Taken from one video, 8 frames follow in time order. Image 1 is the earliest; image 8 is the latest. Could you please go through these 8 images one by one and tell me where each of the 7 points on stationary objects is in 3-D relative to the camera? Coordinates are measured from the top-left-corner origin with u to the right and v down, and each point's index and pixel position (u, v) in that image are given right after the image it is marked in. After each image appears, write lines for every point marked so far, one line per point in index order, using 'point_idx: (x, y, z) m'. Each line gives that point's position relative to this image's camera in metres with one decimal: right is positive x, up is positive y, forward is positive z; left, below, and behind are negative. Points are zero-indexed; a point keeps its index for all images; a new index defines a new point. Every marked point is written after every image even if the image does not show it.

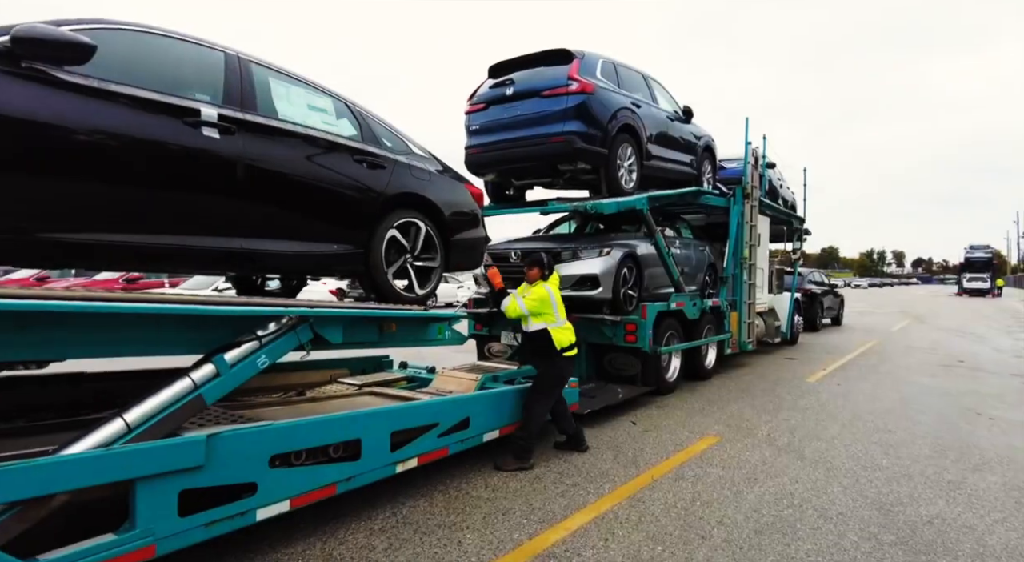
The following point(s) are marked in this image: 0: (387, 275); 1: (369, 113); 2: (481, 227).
0: (-0.8, 0.0, +3.8) m
1: (-1.0, +1.1, +4.0) m
2: (-0.2, +0.4, +4.7) m
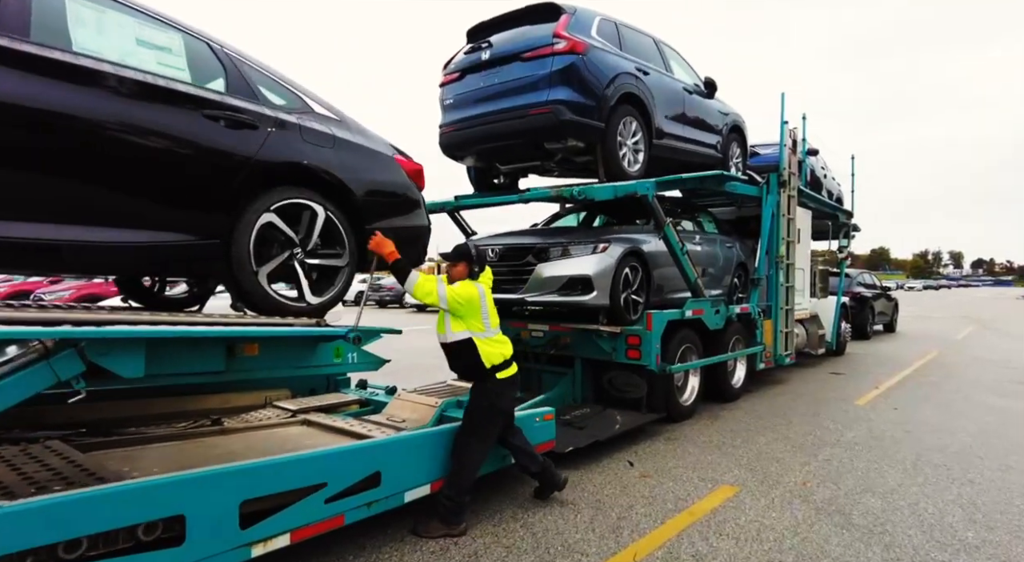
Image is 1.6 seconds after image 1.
0: (-1.2, 0.0, +2.7) m
1: (-1.3, +1.1, +3.0) m
2: (-0.6, +0.4, +3.6) m
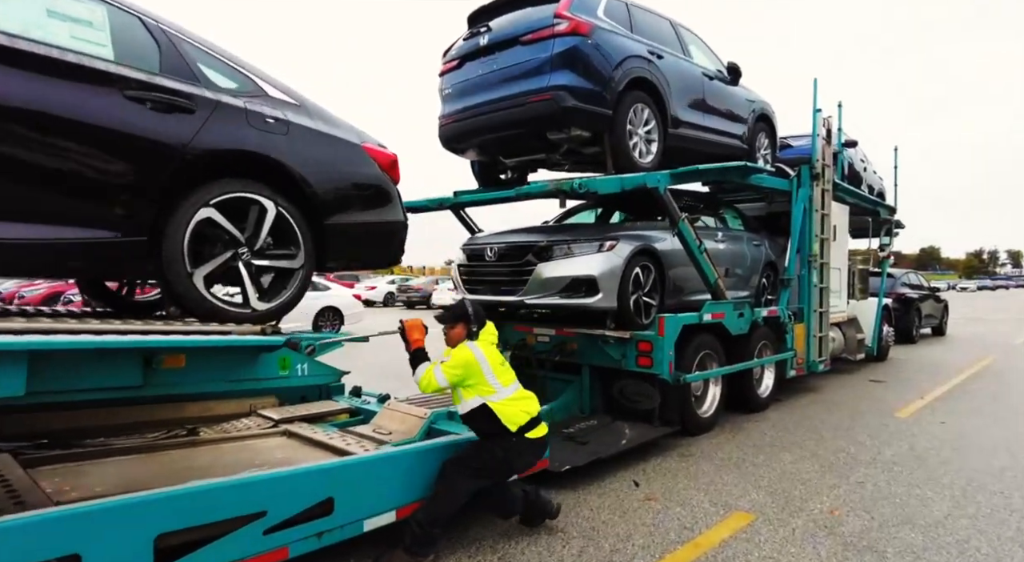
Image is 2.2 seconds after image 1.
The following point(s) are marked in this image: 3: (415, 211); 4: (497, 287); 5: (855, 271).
0: (-1.3, 0.0, +2.4) m
1: (-1.5, +1.1, +2.7) m
2: (-0.7, +0.4, +3.3) m
3: (-0.9, +0.6, +5.3) m
4: (-0.1, -0.1, +5.0) m
5: (+5.1, +0.2, +8.8) m
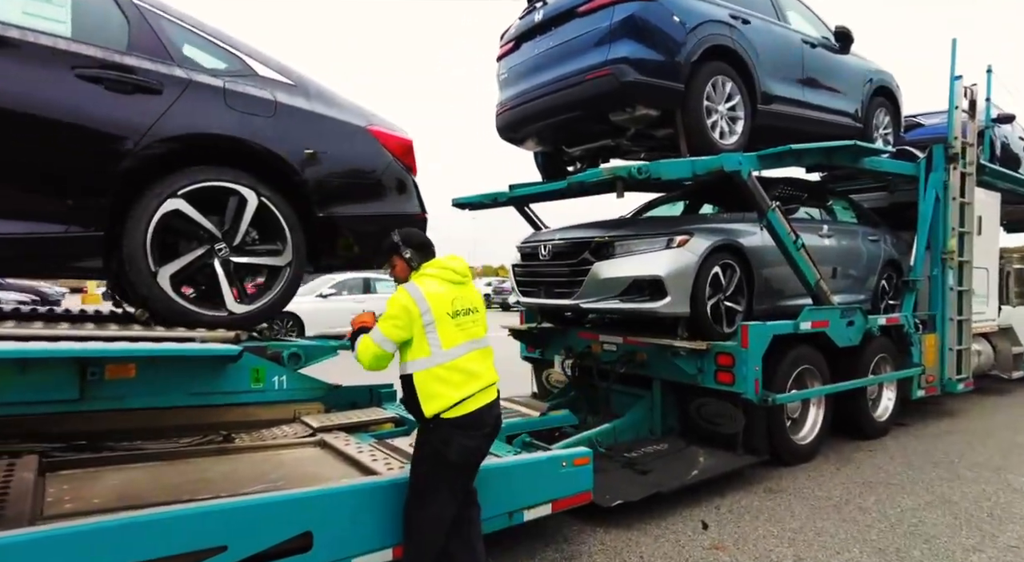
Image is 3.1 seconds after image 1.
0: (-1.3, 0.0, +2.2) m
1: (-1.4, +1.1, +2.4) m
2: (-0.5, +0.4, +2.9) m
3: (-0.3, +0.6, +4.9) m
4: (+0.3, -0.1, +4.5) m
5: (+6.2, +0.1, +7.3) m
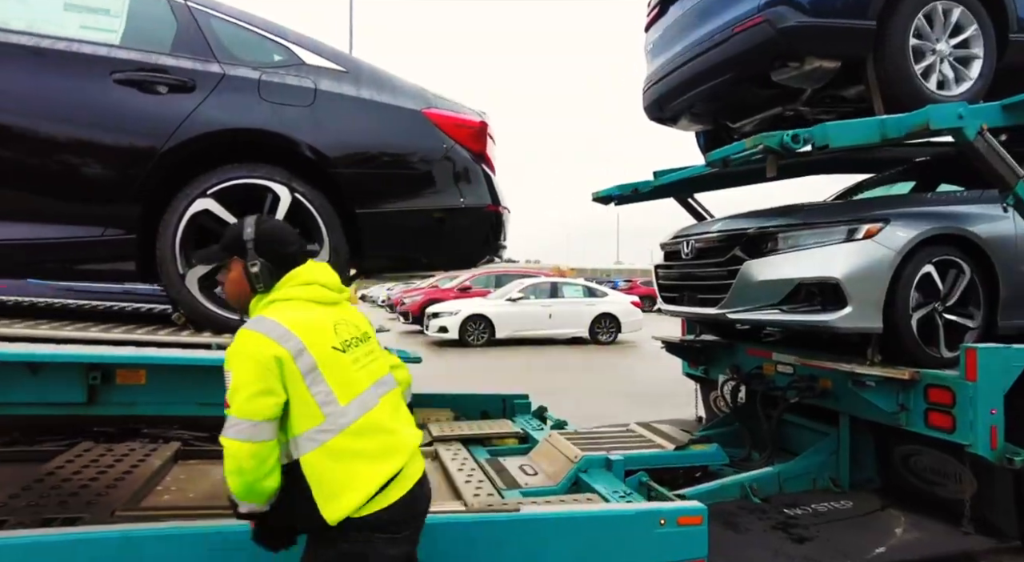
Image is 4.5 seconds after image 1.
0: (-1.2, 0.0, +2.1) m
1: (-1.2, +1.1, +2.4) m
2: (-0.2, +0.4, +2.5) m
3: (+0.7, +0.6, +4.3) m
4: (+1.2, -0.1, +3.7) m
5: (+7.7, +0.1, +4.2) m
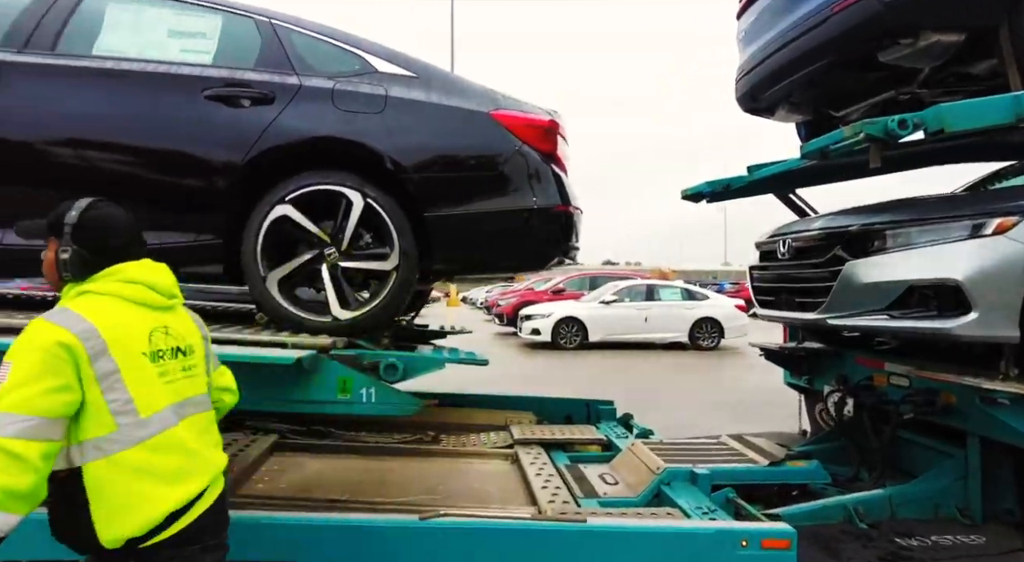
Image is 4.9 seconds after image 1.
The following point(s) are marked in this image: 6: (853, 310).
0: (-0.9, 0.0, +2.2) m
1: (-0.9, +1.1, +2.5) m
2: (+0.1, +0.4, +2.4) m
3: (+1.3, +0.6, +4.1) m
4: (+1.6, -0.1, +3.4) m
5: (+8.1, +0.1, +2.8) m
6: (+1.7, -0.1, +2.9) m
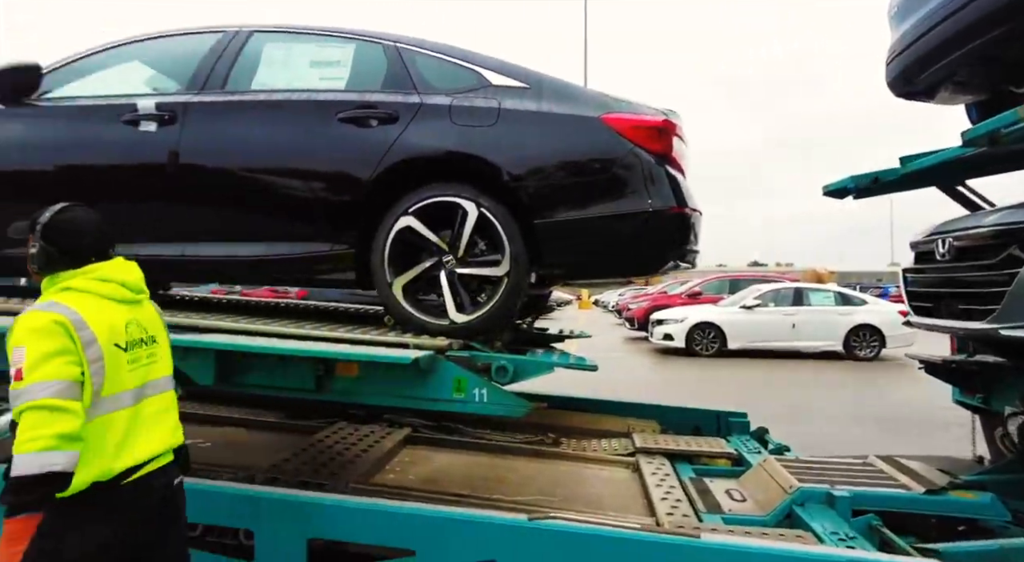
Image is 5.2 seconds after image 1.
0: (-0.5, -0.1, +2.4) m
1: (-0.4, +1.1, +2.7) m
2: (+0.6, +0.4, +2.4) m
3: (+2.1, +0.6, +3.8) m
4: (+2.3, -0.1, +3.0) m
5: (+8.5, +0.1, +1.0) m
6: (+2.3, -0.2, +2.5) m
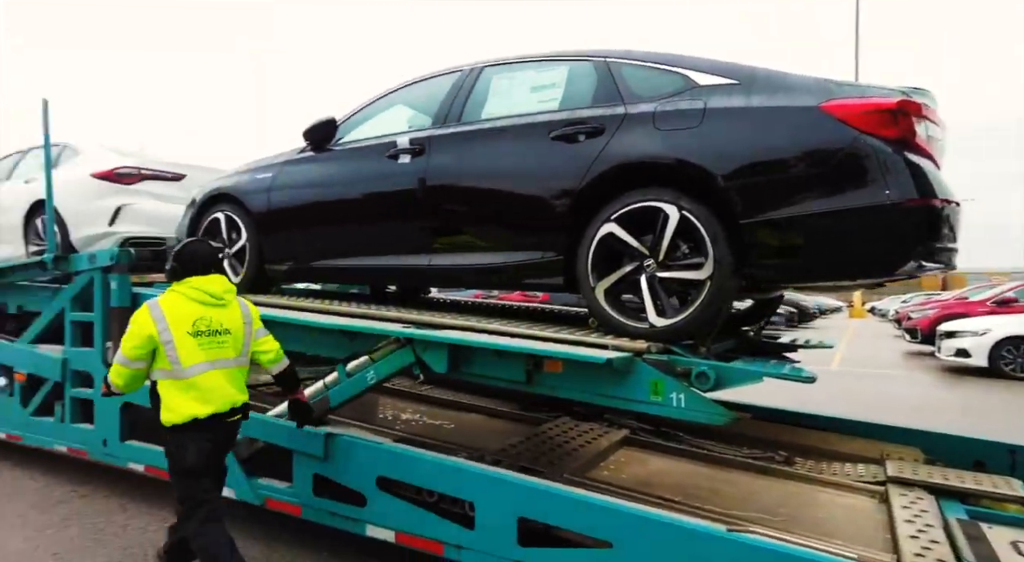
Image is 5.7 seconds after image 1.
0: (+0.4, -0.1, +2.5) m
1: (+0.6, +1.1, +2.7) m
2: (+1.3, +0.3, +2.1) m
3: (+3.3, +0.5, +2.7) m
4: (+3.1, -0.1, +1.9) m
5: (+8.0, +0.1, -2.4) m
6: (+2.9, -0.2, +1.5) m
